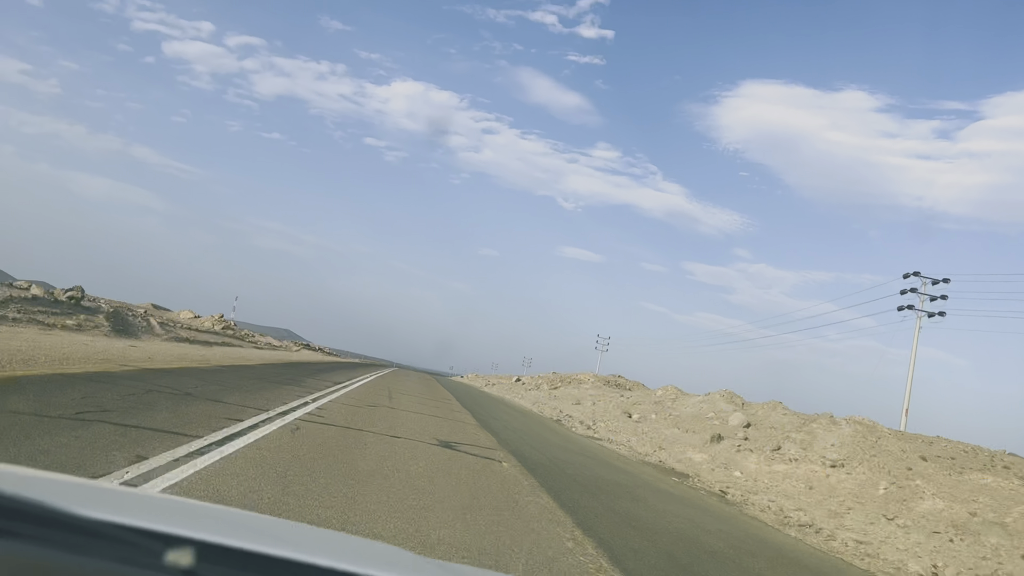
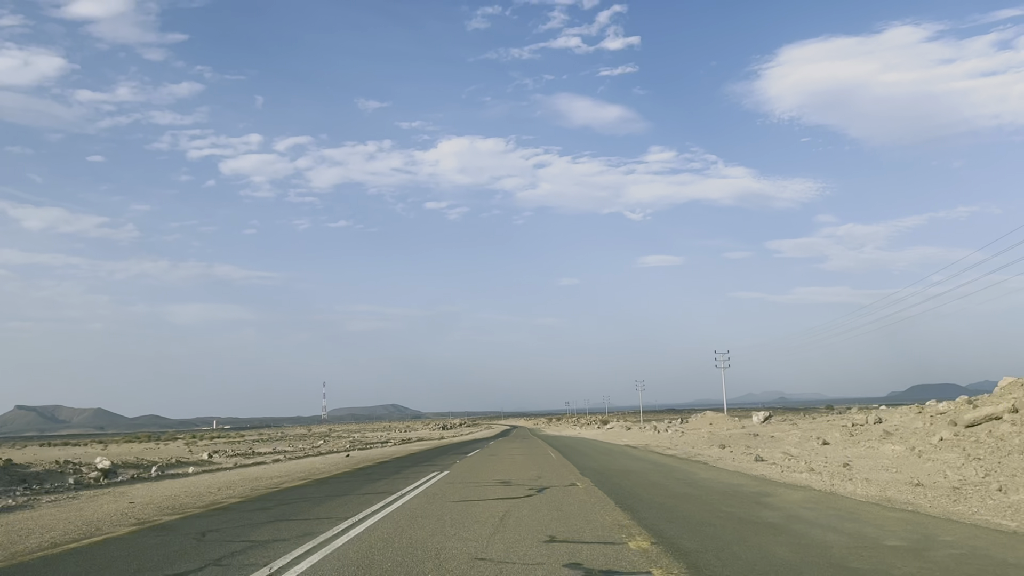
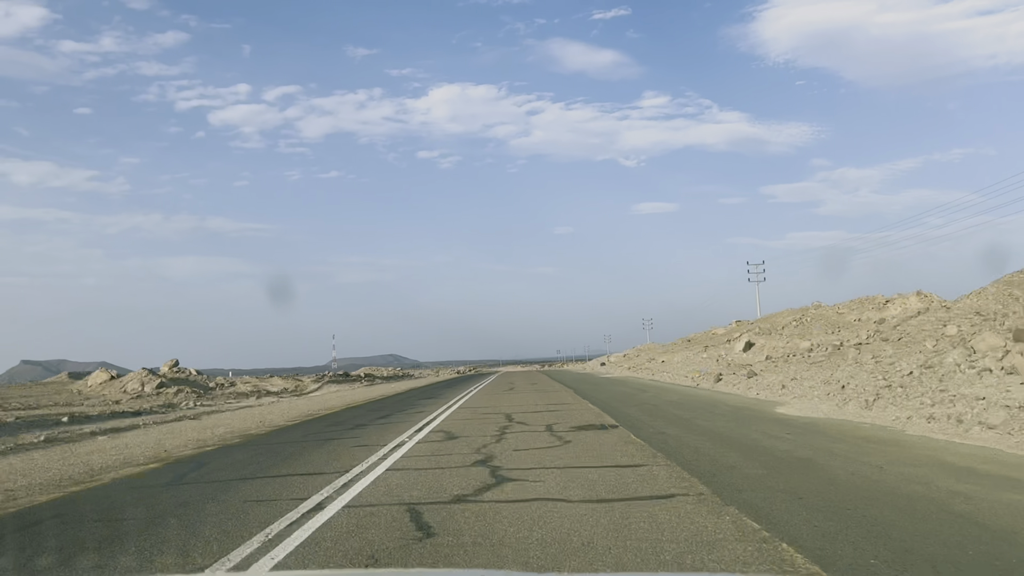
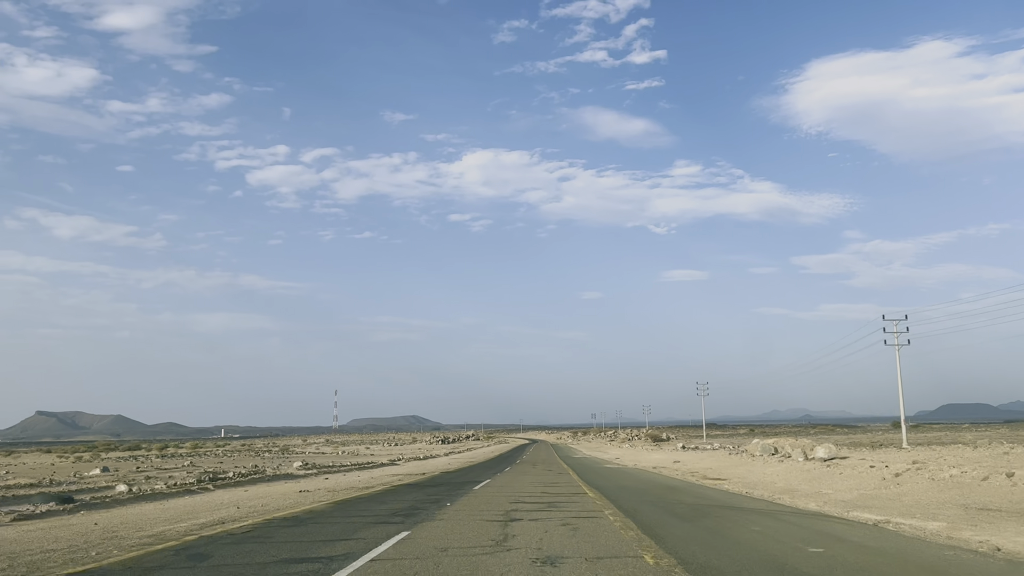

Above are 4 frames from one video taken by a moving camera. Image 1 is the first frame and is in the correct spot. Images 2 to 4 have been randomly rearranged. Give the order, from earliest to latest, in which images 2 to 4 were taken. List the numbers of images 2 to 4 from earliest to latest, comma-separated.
3, 2, 4
